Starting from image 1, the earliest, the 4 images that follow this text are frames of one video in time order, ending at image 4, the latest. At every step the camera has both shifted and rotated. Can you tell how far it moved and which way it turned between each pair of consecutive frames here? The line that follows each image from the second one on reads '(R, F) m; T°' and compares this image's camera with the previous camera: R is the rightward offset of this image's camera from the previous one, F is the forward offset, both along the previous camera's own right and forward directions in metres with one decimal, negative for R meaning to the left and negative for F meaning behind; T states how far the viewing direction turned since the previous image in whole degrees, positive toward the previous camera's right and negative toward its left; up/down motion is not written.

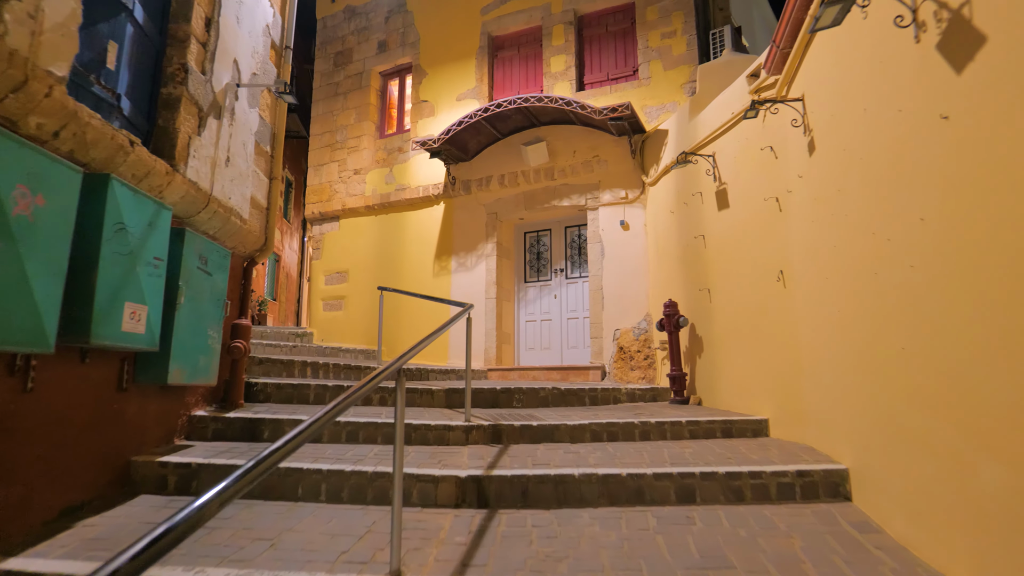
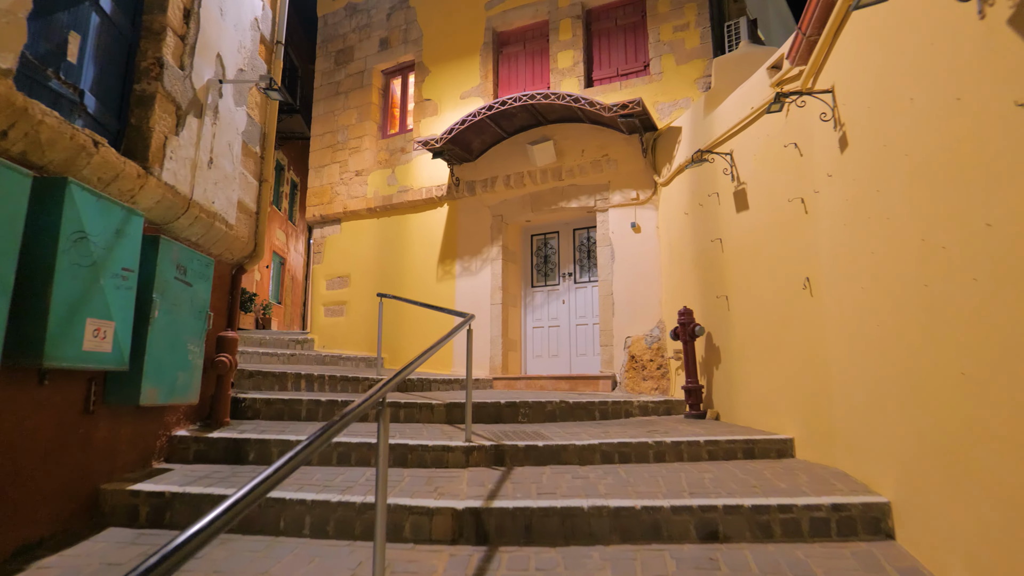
(0.0, +0.3) m; -1°
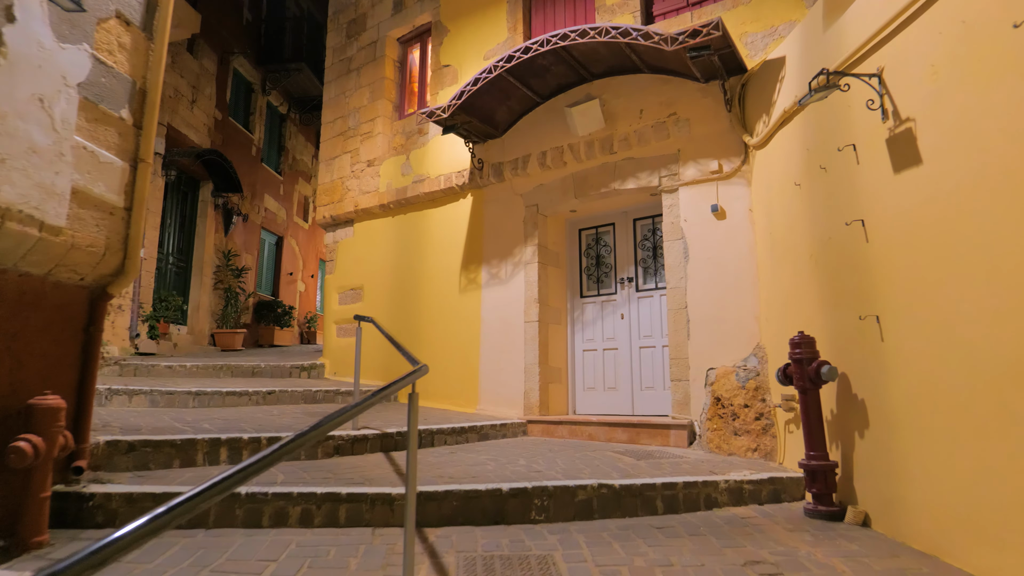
(+0.4, +1.7) m; -8°
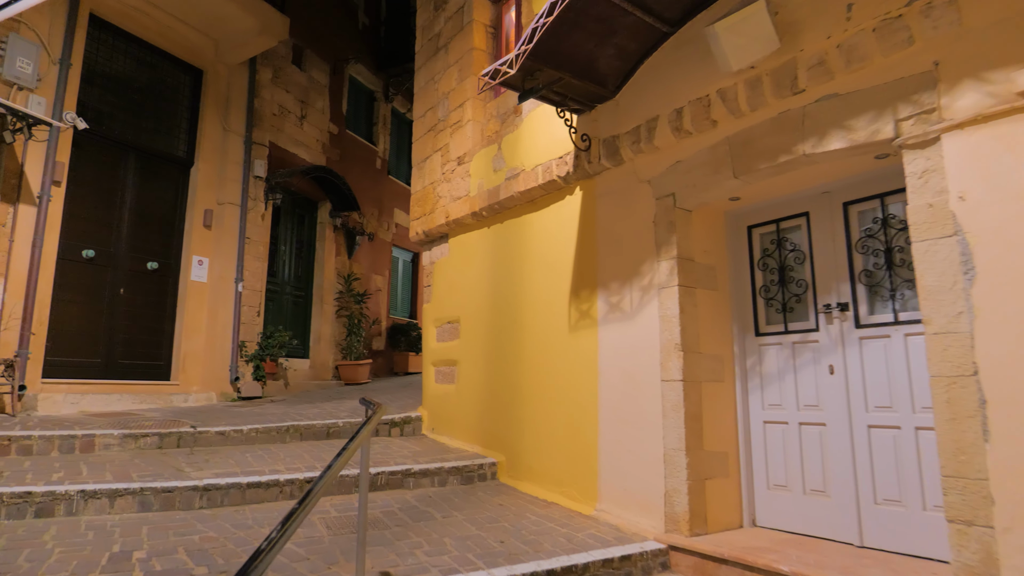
(+0.3, +1.9) m; -17°
